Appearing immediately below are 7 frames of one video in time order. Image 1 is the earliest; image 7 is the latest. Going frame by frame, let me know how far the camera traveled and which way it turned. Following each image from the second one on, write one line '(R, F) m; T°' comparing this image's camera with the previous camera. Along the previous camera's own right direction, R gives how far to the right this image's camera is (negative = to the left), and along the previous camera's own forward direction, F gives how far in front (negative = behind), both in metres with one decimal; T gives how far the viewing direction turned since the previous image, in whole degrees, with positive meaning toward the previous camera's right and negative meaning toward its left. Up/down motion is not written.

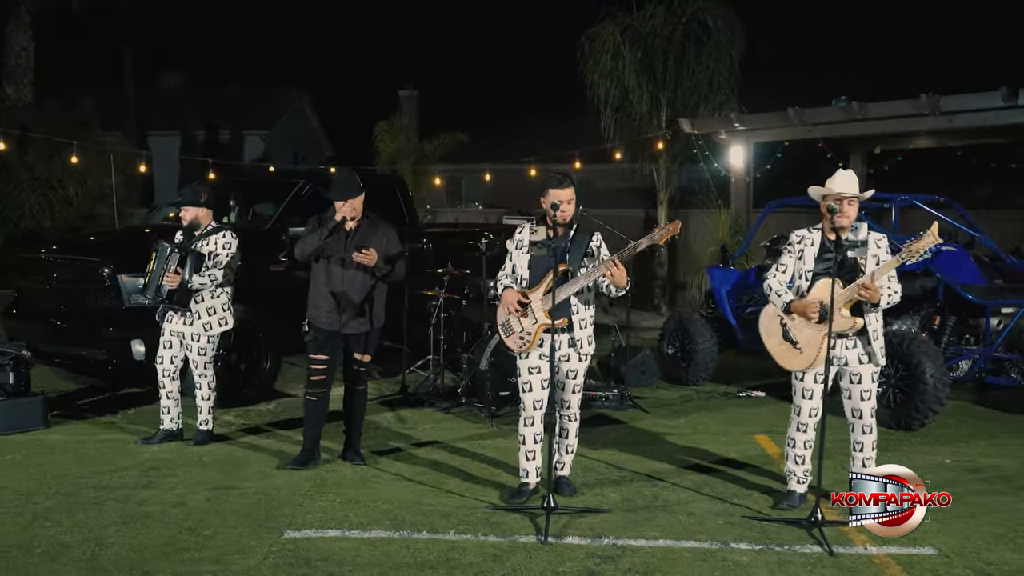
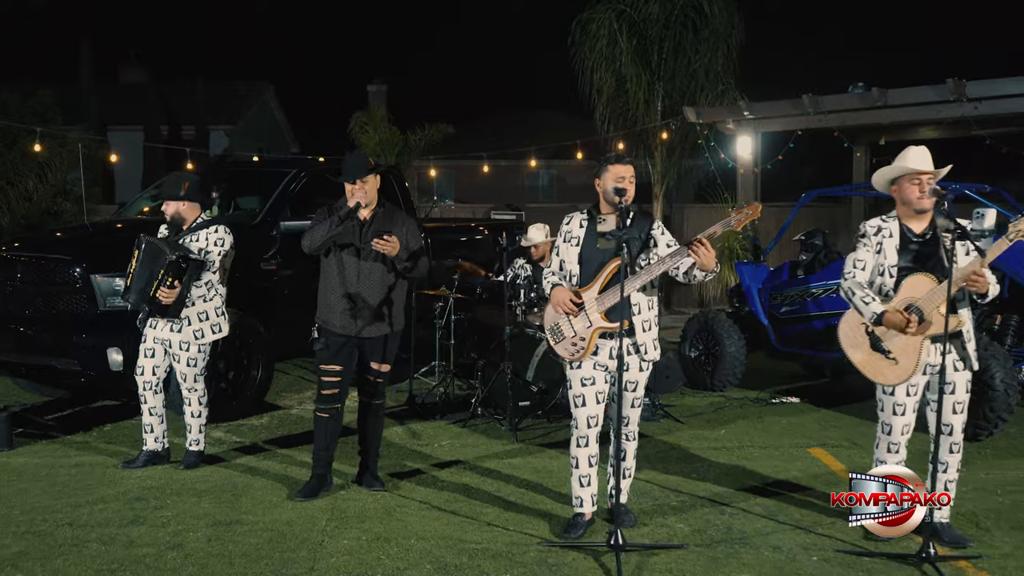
(-0.5, +0.8) m; +2°
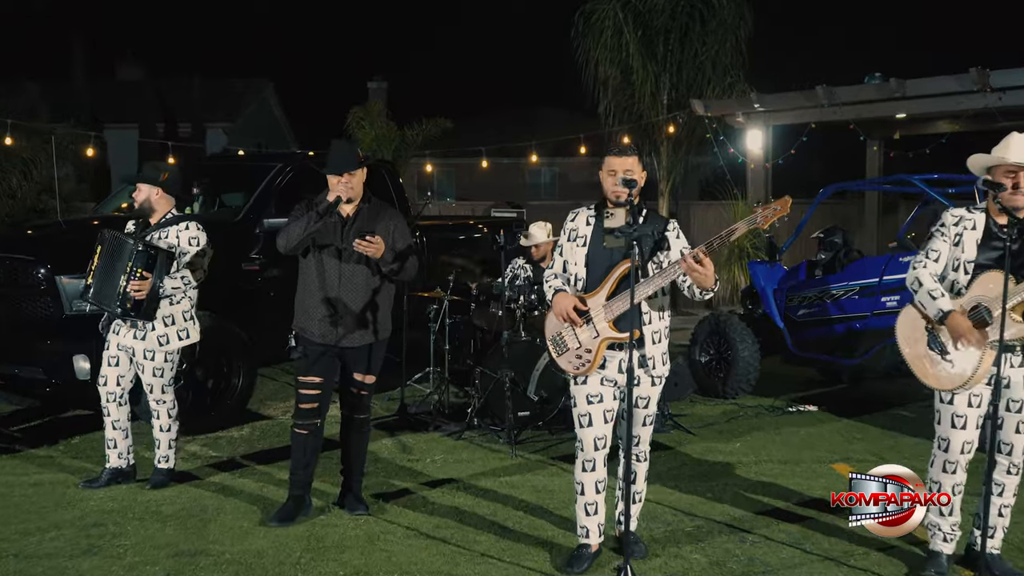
(0.0, +0.5) m; 0°
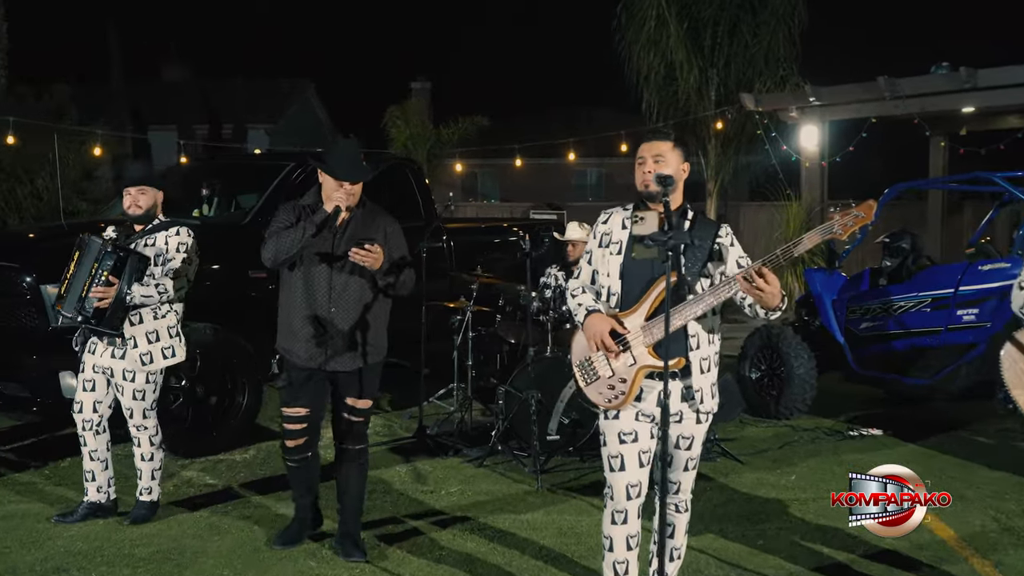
(+0.1, +0.7) m; -3°
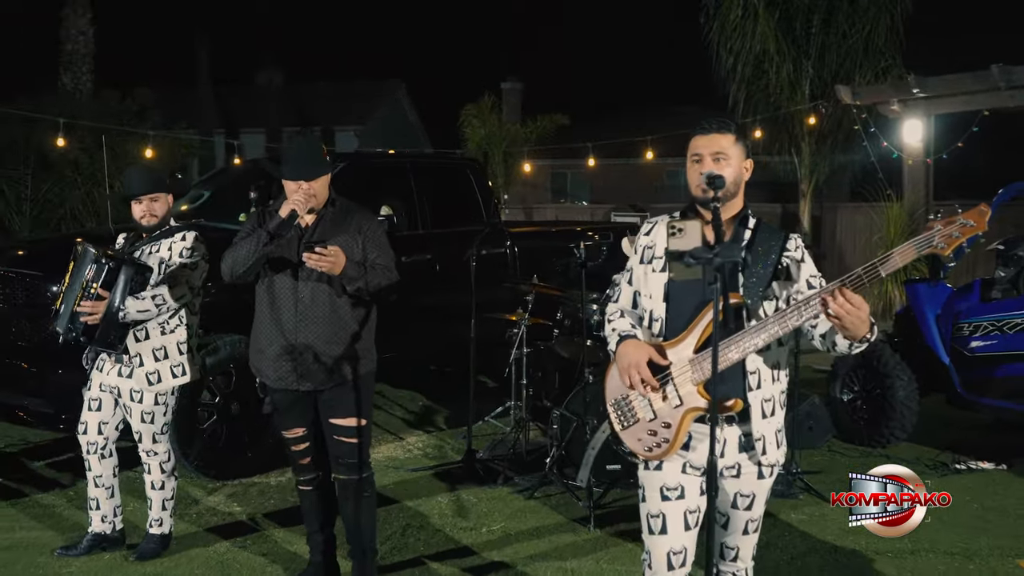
(+0.2, +0.6) m; -5°
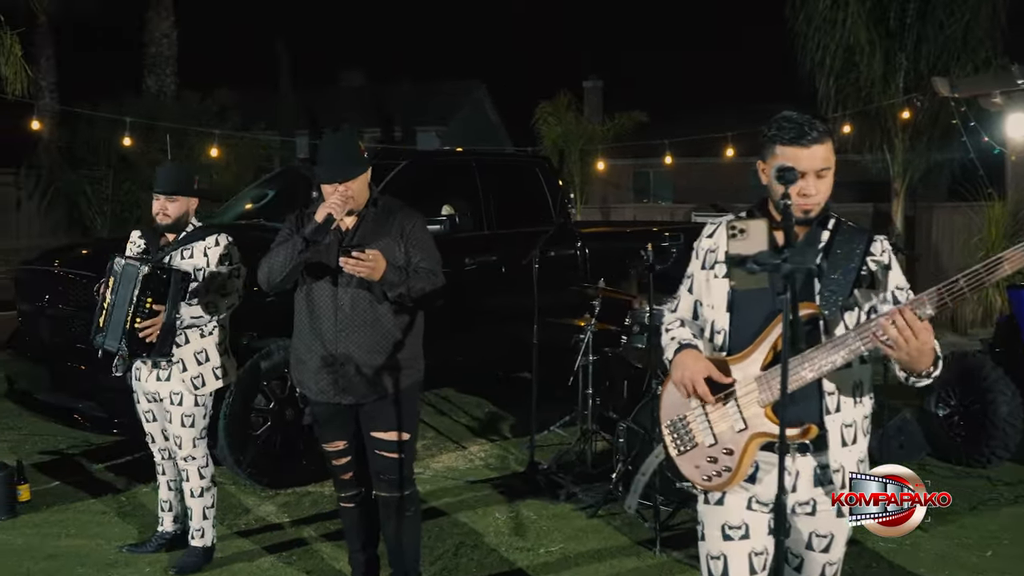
(+0.1, +0.3) m; -5°
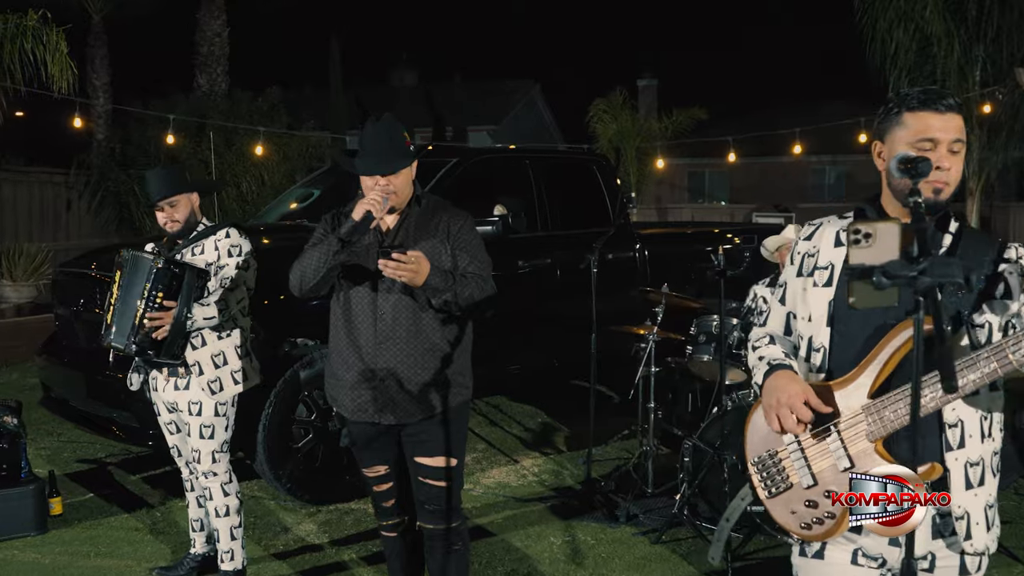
(0.0, +0.4) m; -3°
